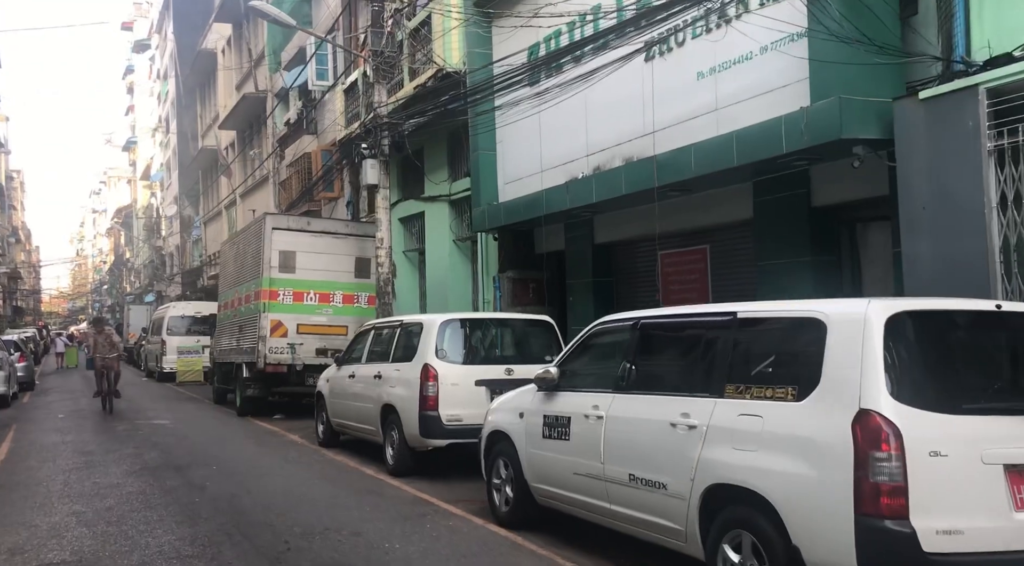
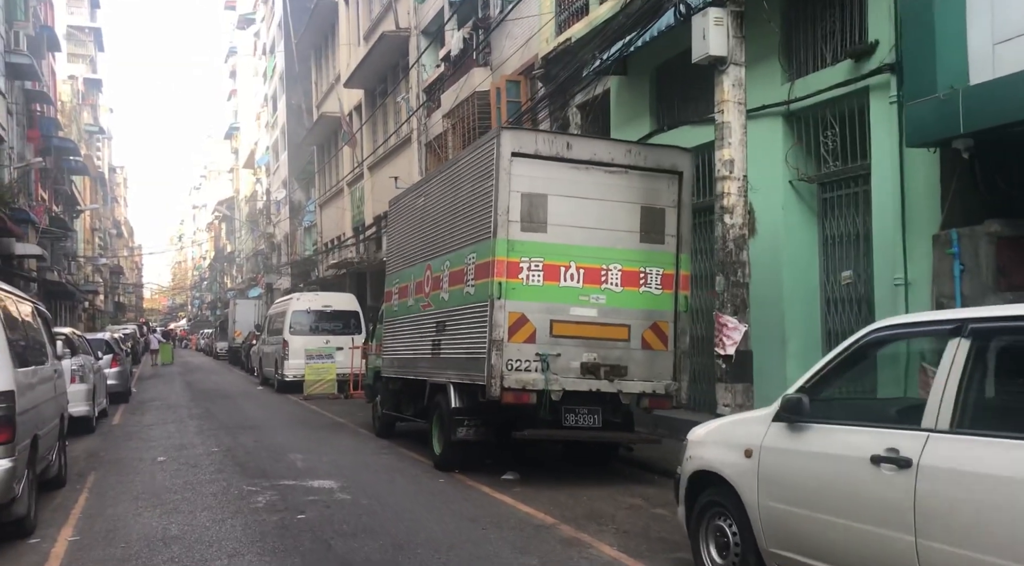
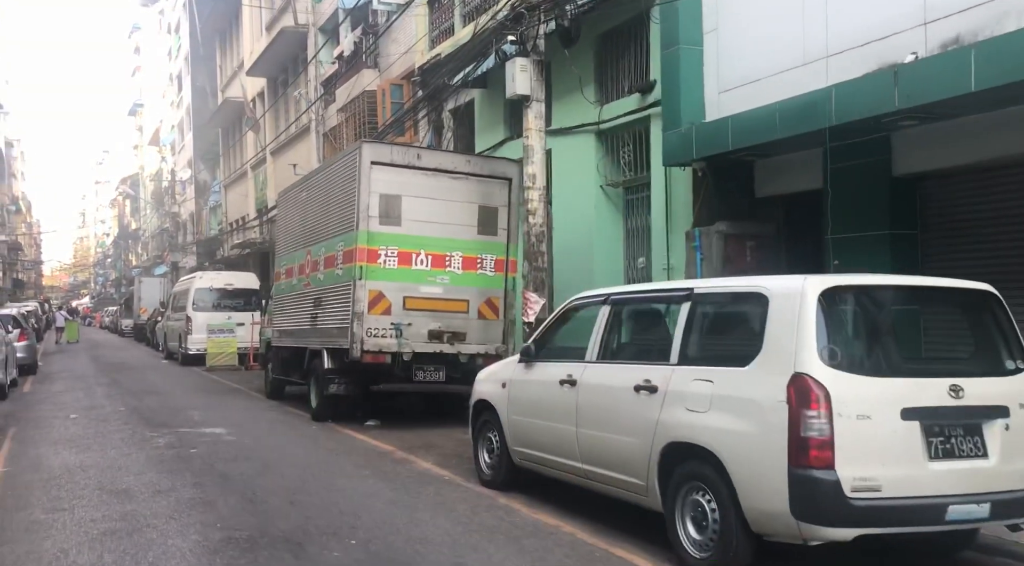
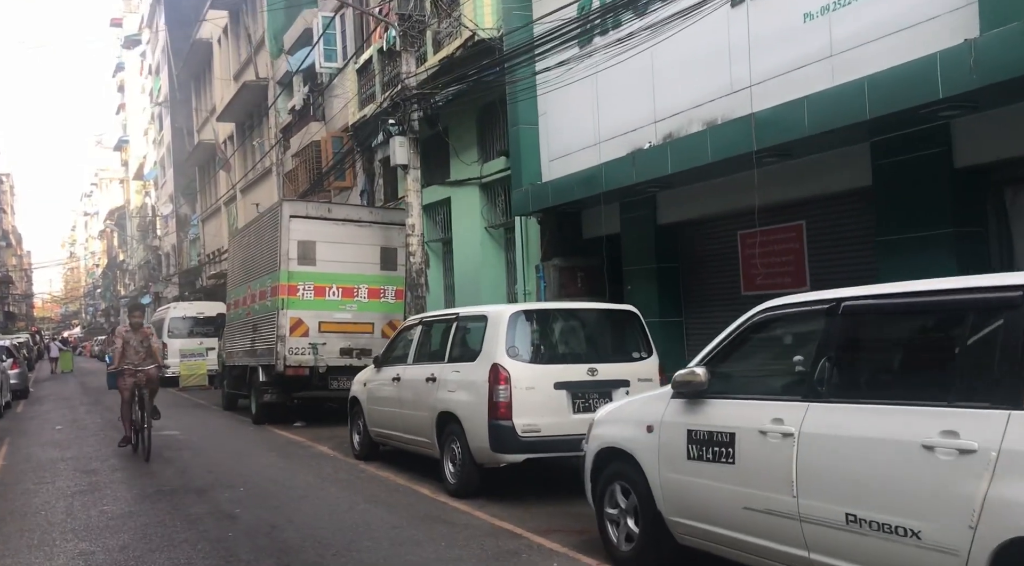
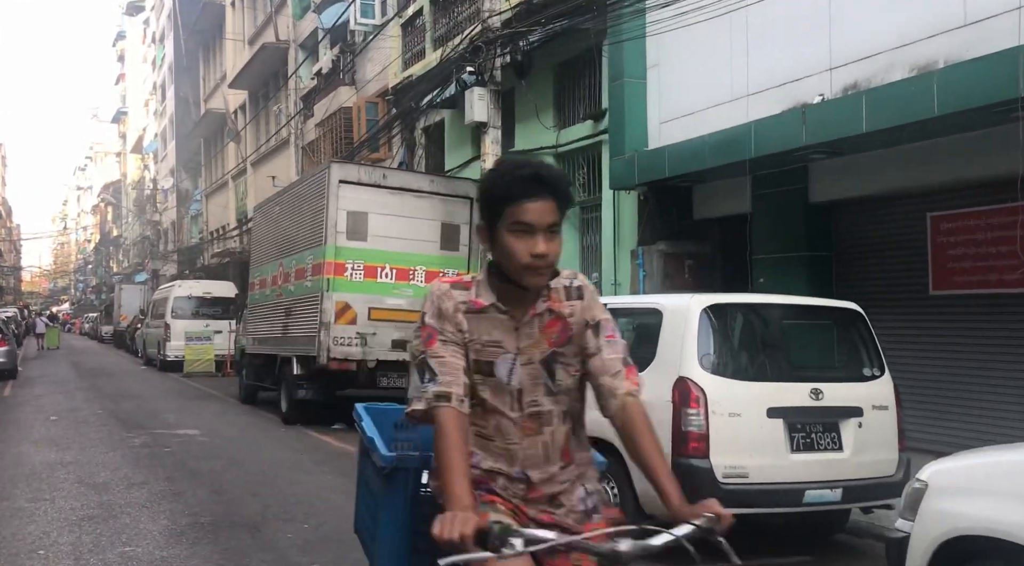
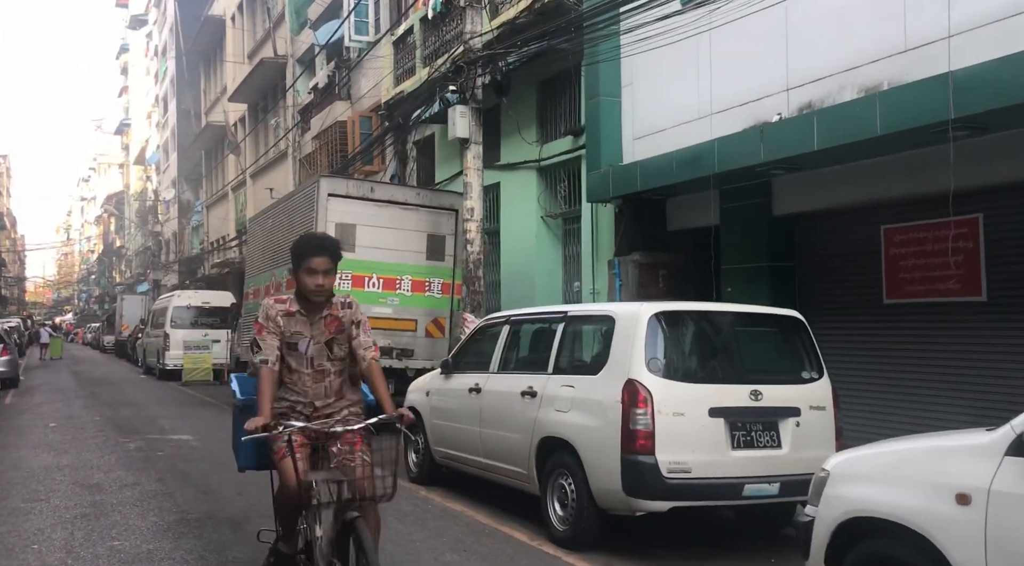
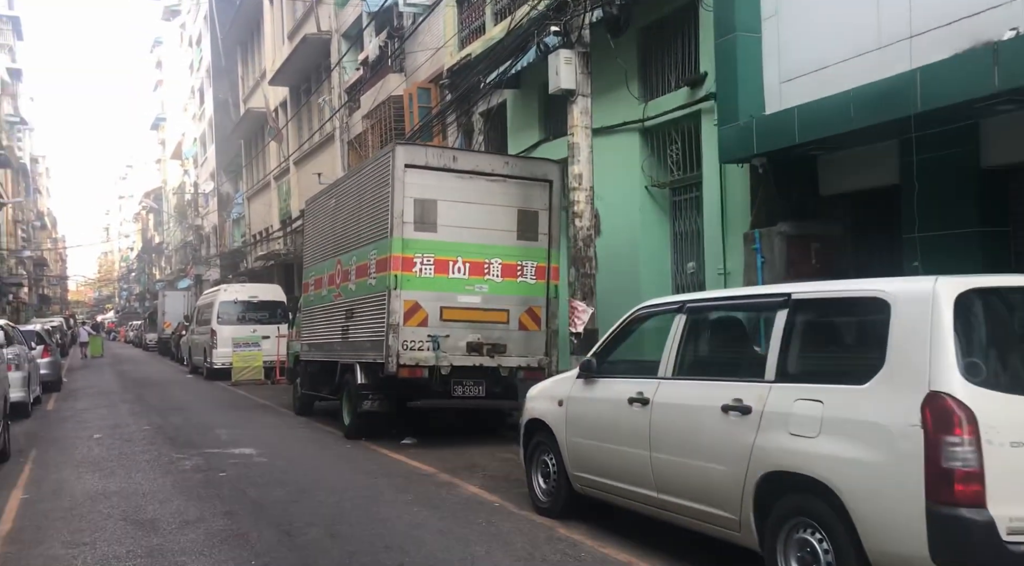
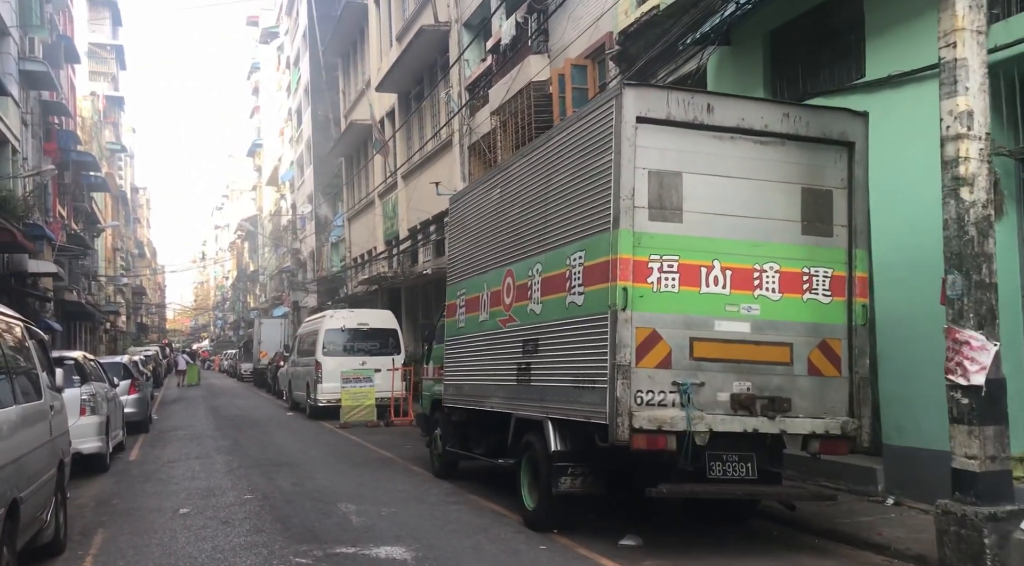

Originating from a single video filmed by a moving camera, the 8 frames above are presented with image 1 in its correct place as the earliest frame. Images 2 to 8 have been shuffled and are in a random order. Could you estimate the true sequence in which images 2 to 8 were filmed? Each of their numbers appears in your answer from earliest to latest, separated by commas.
4, 6, 5, 3, 7, 2, 8
